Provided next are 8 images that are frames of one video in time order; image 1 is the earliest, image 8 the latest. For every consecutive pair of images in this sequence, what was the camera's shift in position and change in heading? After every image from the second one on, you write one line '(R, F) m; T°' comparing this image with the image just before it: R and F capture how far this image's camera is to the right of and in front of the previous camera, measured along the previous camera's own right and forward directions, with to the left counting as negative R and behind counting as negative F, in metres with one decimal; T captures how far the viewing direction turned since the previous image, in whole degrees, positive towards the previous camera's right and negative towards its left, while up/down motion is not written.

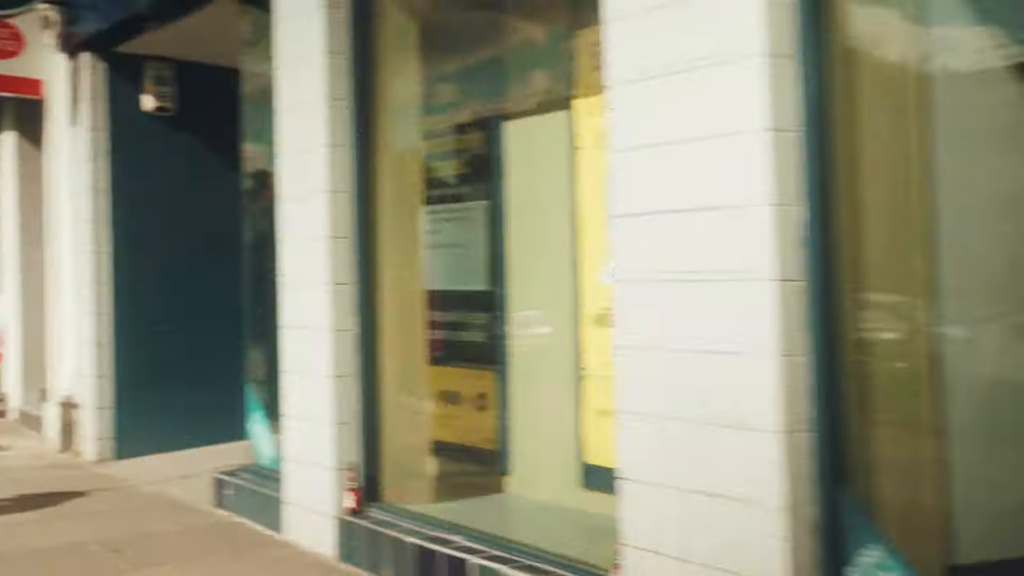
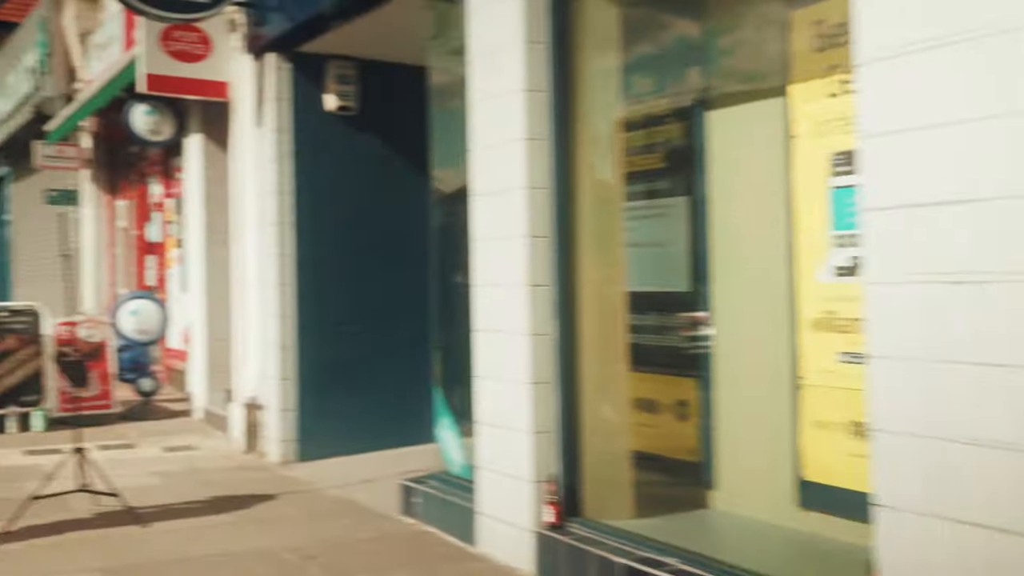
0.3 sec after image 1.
(-0.2, +0.3) m; -8°
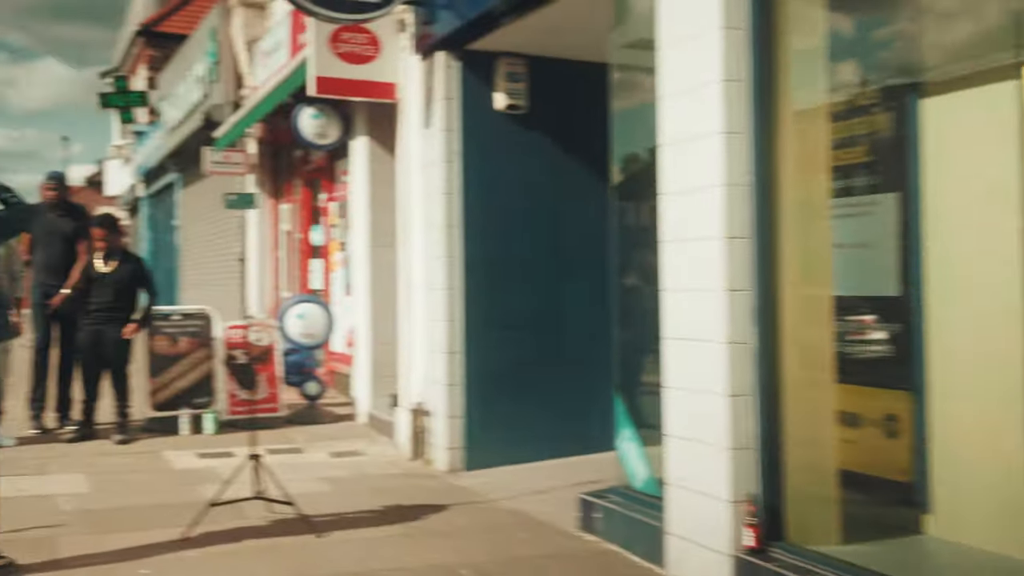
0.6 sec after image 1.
(-0.2, +0.3) m; -7°
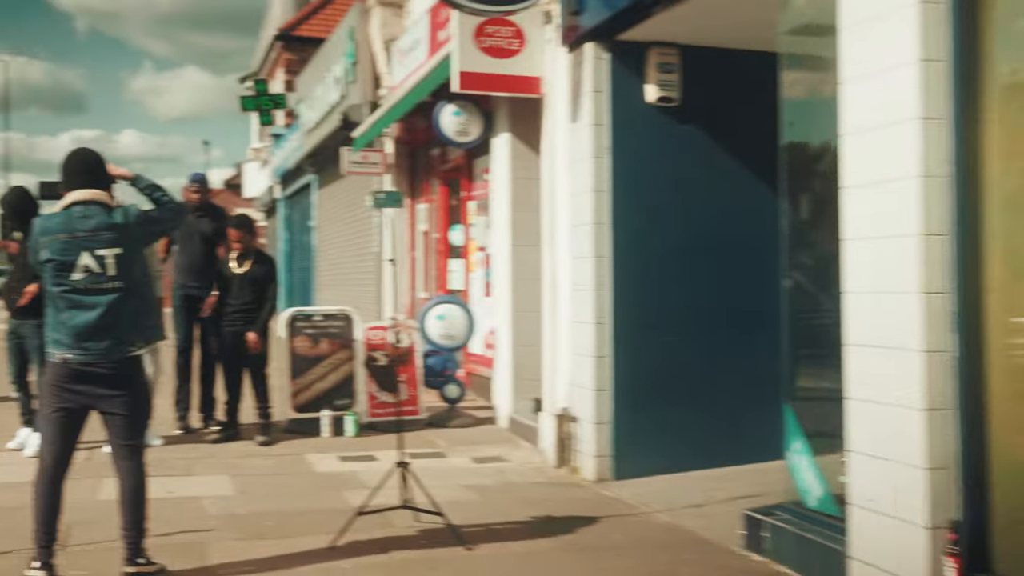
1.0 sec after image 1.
(-0.2, +0.3) m; -6°
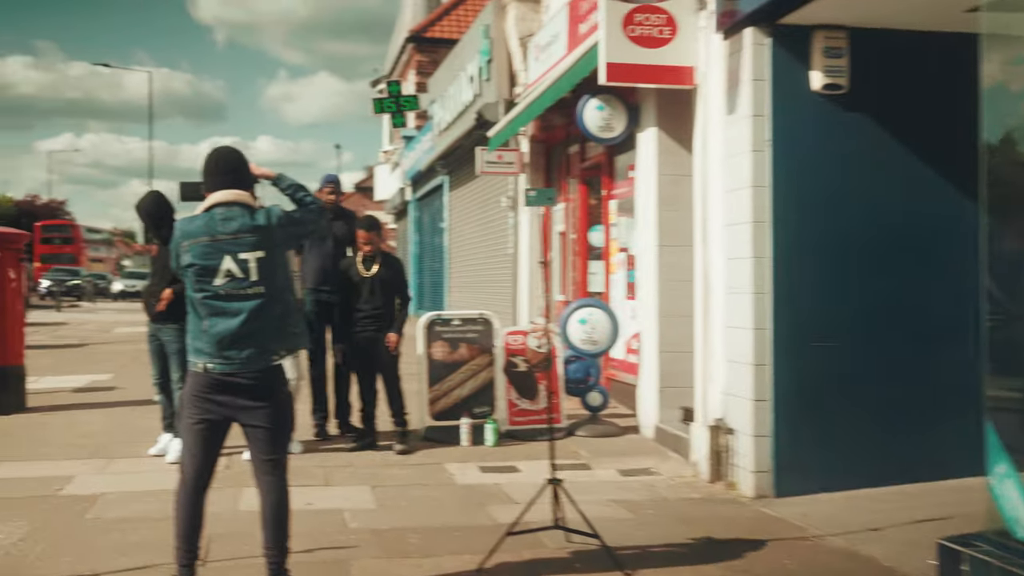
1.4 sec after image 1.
(-0.1, +0.3) m; -6°
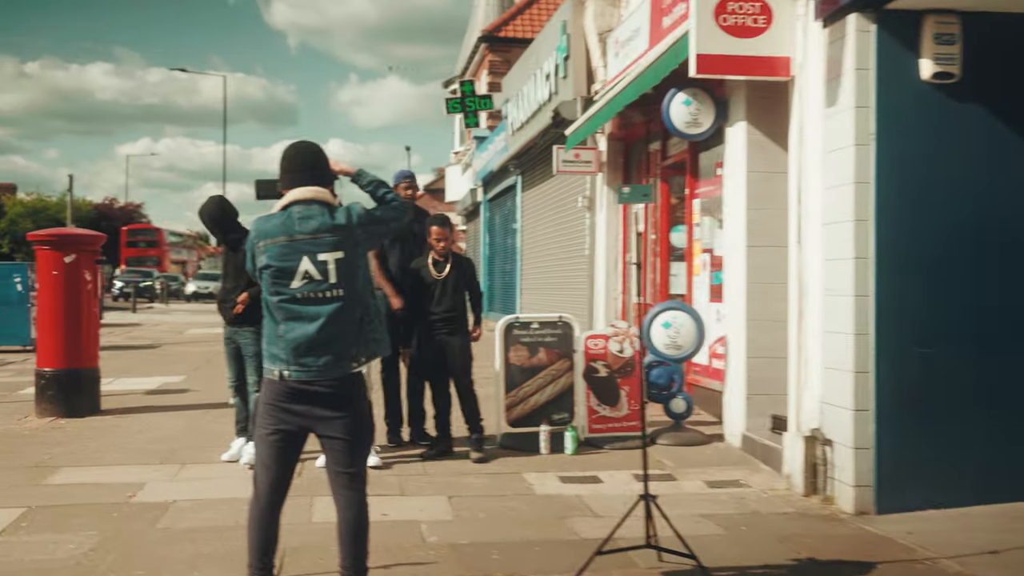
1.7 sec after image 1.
(-0.1, +0.3) m; -3°
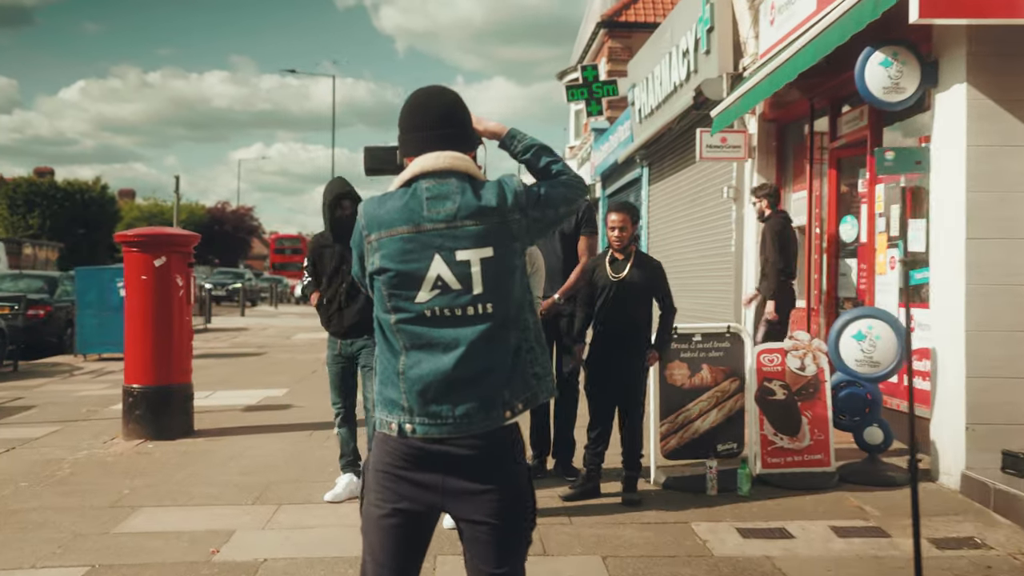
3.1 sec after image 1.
(-0.3, +1.3) m; -5°
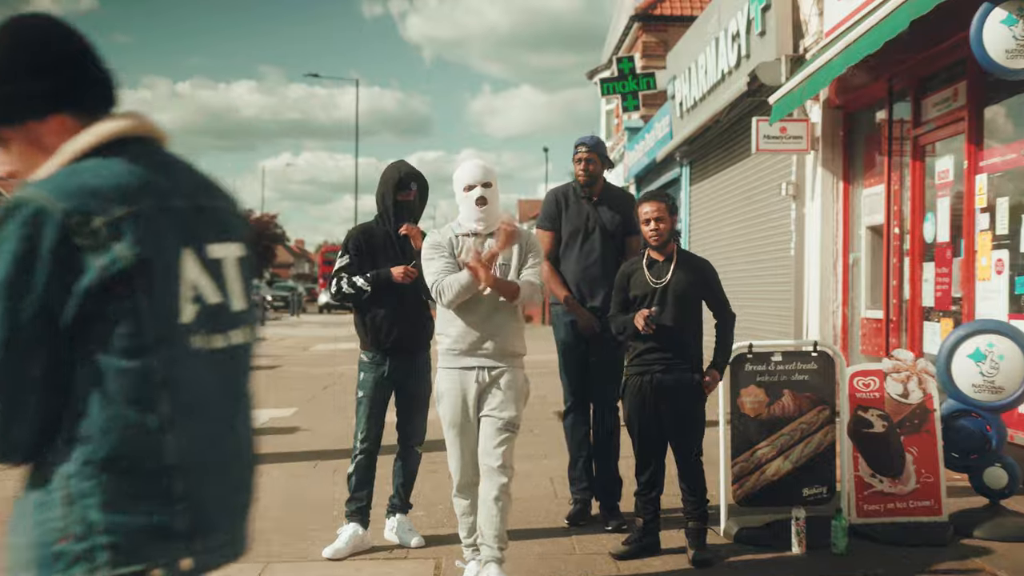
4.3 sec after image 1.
(-0.1, +1.1) m; -1°
